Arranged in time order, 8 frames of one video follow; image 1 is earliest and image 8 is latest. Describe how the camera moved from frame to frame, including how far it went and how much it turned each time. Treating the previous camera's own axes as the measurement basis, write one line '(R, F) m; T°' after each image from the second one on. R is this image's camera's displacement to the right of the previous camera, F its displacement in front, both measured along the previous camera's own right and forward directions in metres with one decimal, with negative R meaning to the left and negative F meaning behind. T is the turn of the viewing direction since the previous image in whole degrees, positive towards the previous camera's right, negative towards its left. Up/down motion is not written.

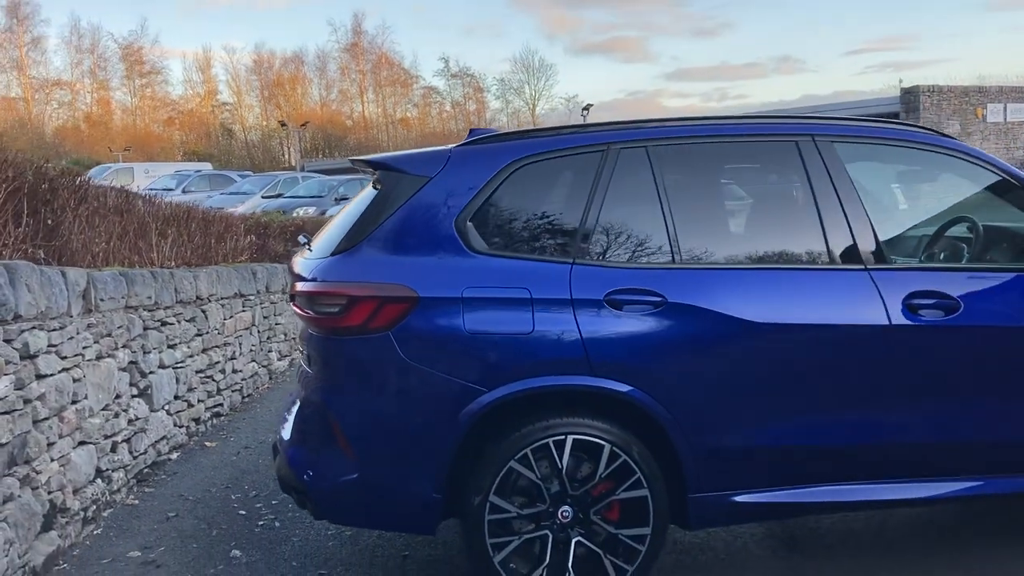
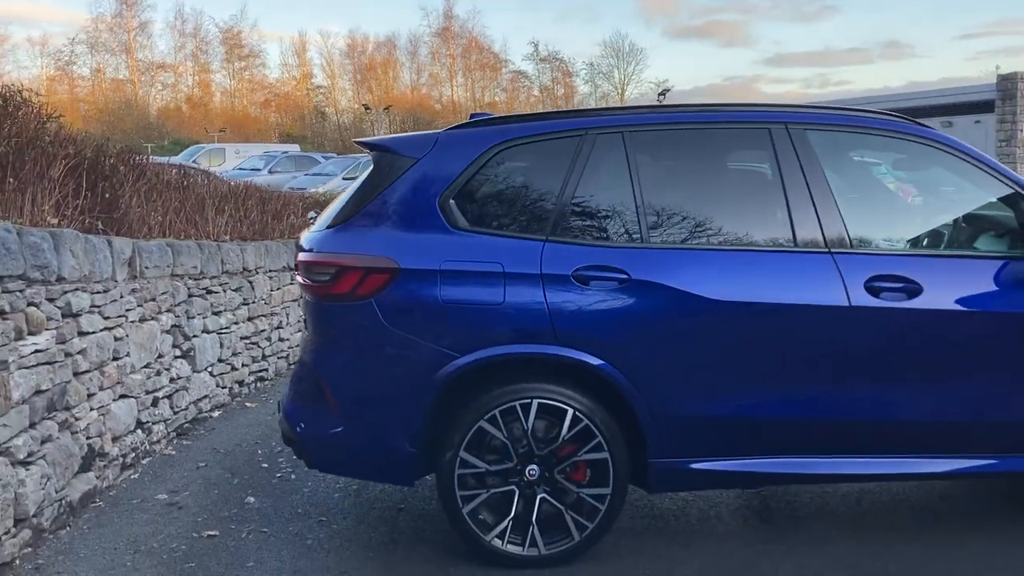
(+0.4, -0.3) m; -5°
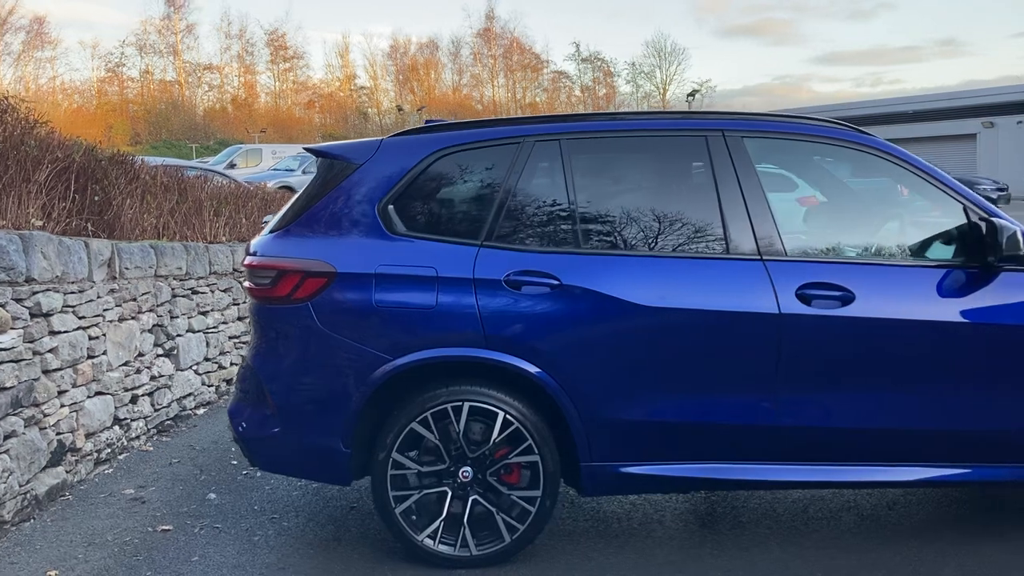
(+0.4, 0.0) m; -3°
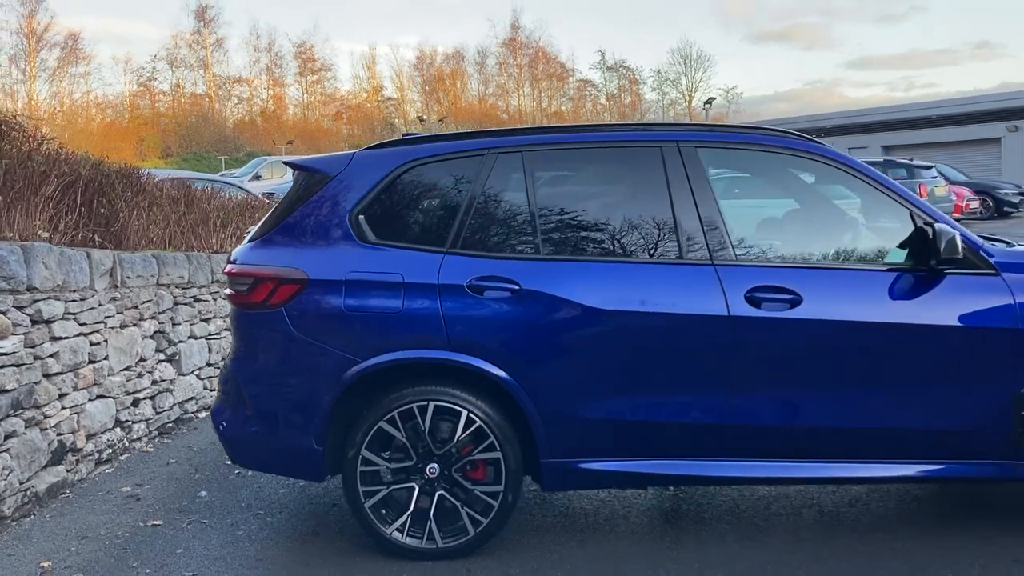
(+0.3, -0.2) m; -2°
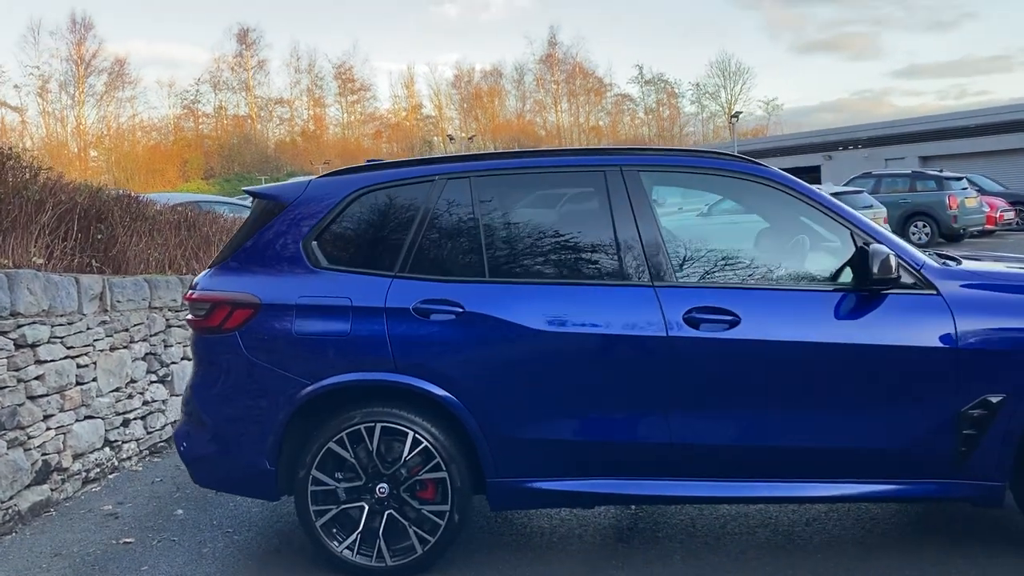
(+0.4, -0.1) m; -3°
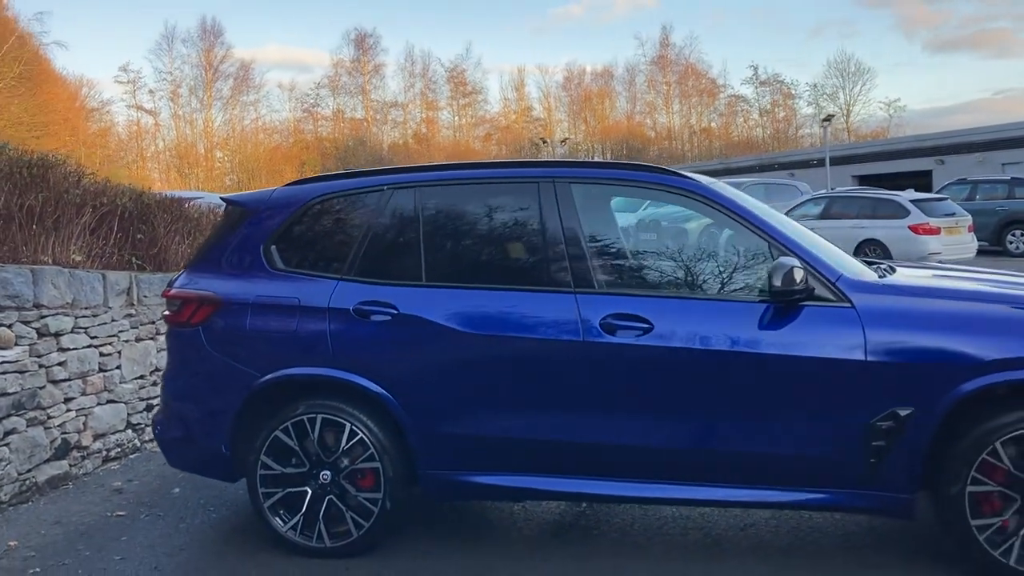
(+0.8, -0.2) m; -7°
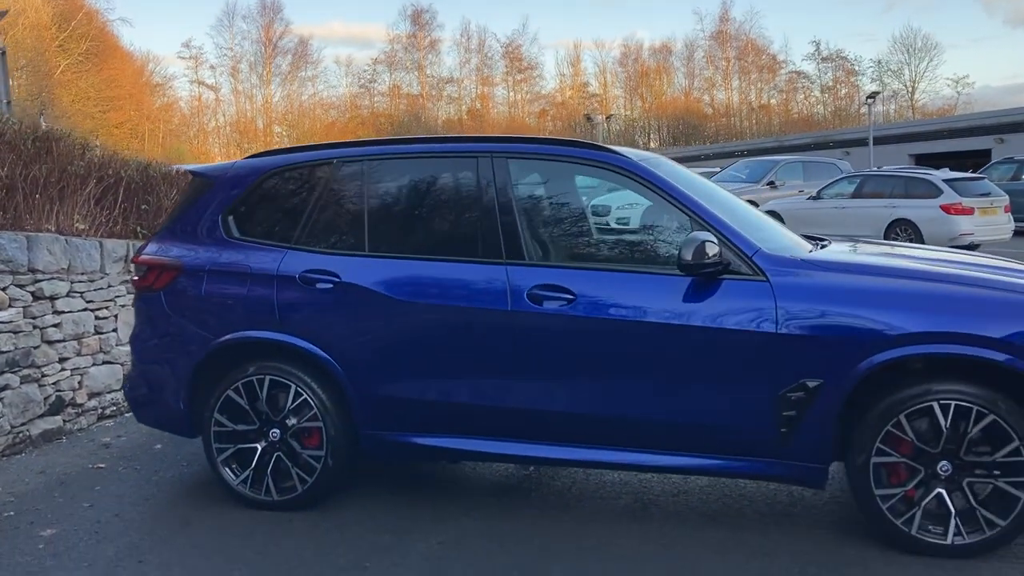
(+0.6, -0.2) m; -4°
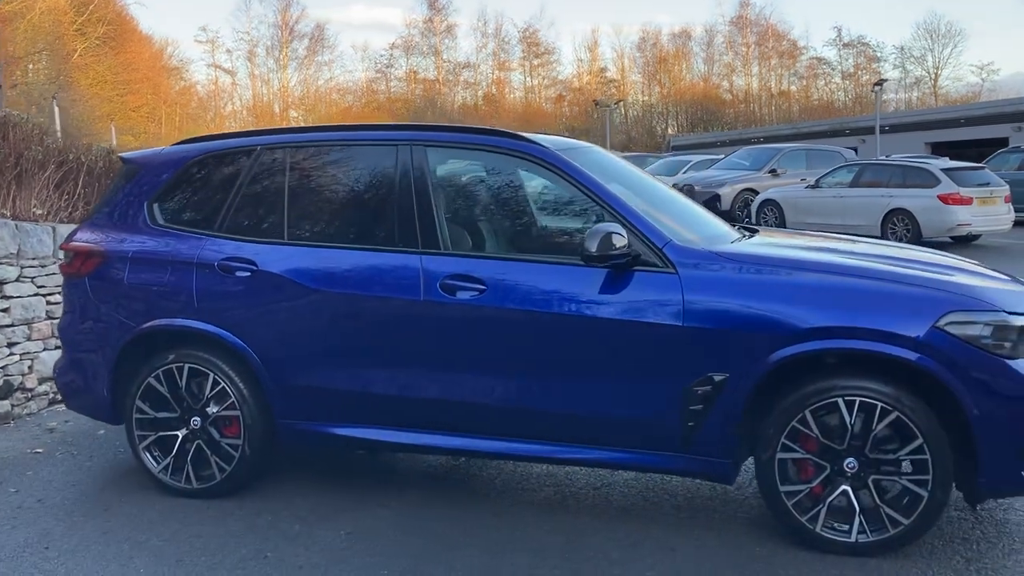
(+0.5, +0.1) m; -1°
